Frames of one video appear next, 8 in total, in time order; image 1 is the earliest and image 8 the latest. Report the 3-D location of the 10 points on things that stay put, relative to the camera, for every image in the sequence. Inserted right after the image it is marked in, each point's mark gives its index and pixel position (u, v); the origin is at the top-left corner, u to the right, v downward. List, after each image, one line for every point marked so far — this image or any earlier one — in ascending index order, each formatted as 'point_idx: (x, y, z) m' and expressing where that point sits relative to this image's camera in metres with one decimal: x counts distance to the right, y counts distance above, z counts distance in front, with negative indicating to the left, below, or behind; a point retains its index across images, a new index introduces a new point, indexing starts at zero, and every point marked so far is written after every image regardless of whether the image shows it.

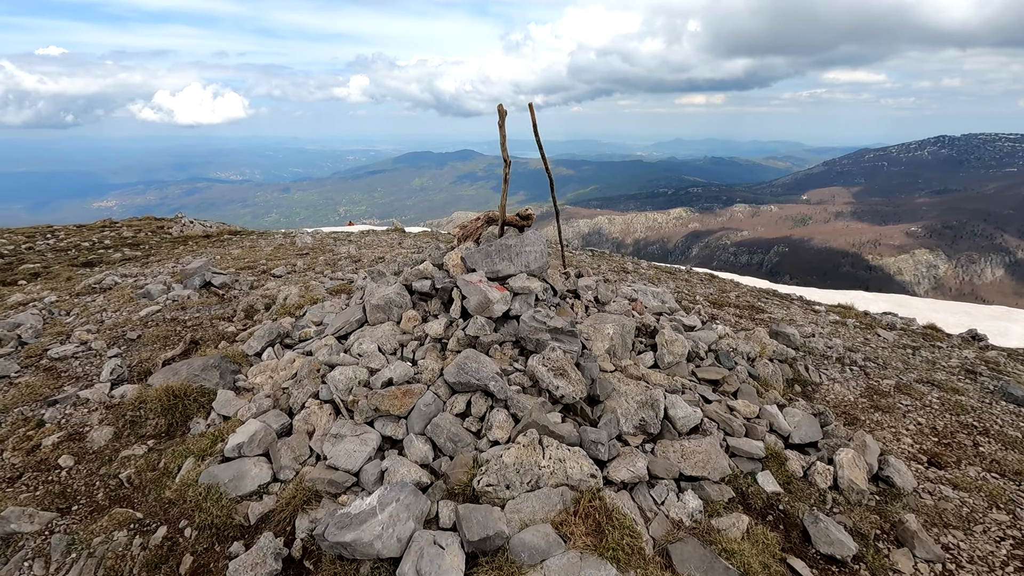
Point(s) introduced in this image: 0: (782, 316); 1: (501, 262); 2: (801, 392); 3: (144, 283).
0: (+9.1, -1.0, +18.0) m
1: (-0.2, +0.5, +10.7) m
2: (+6.6, -2.4, +12.2) m
3: (-12.0, +0.2, +17.3) m
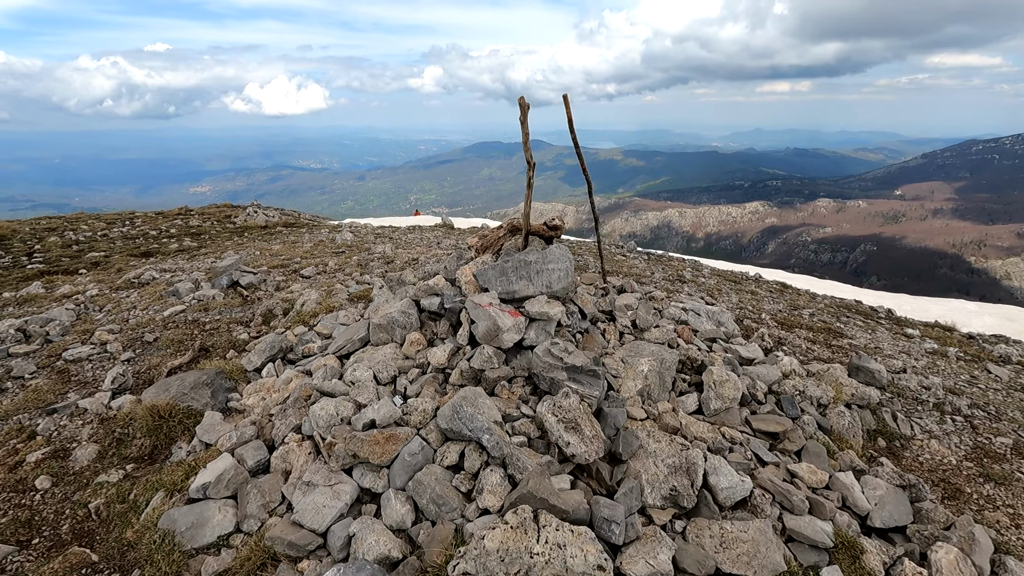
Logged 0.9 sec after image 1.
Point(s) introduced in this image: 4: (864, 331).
0: (+10.1, -1.6, +15.3) m
1: (+0.1, +0.1, +9.2) m
2: (+7.0, -3.0, +10.0) m
3: (-10.8, +0.3, +17.2) m
4: (+11.1, -1.4, +16.9) m
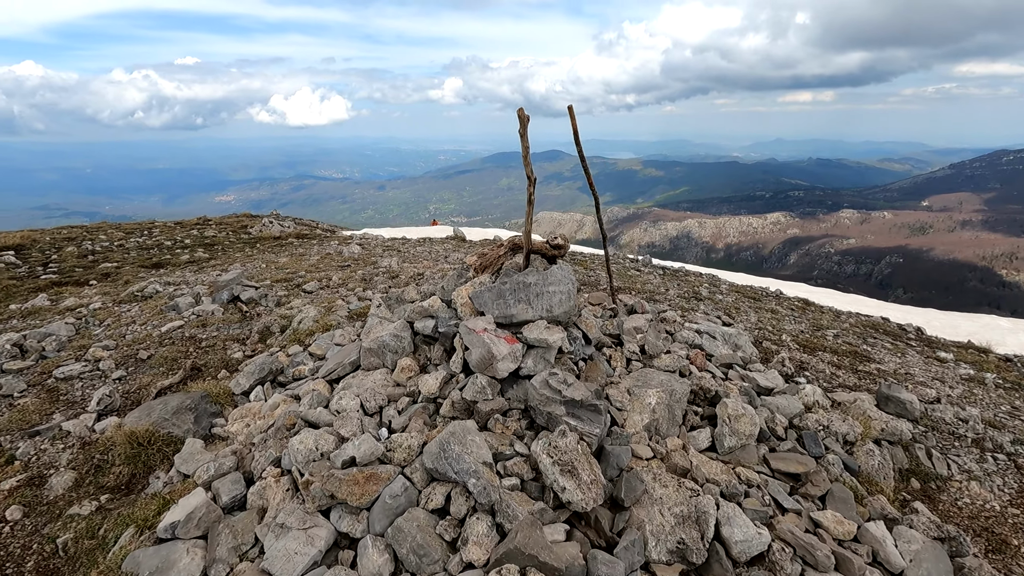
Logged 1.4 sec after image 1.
0: (+10.3, -2.2, +14.4) m
1: (+0.1, -0.3, +8.6) m
2: (+6.9, -3.5, +9.1) m
3: (-10.5, -0.2, +17.0) m
4: (+11.3, -2.0, +15.9) m
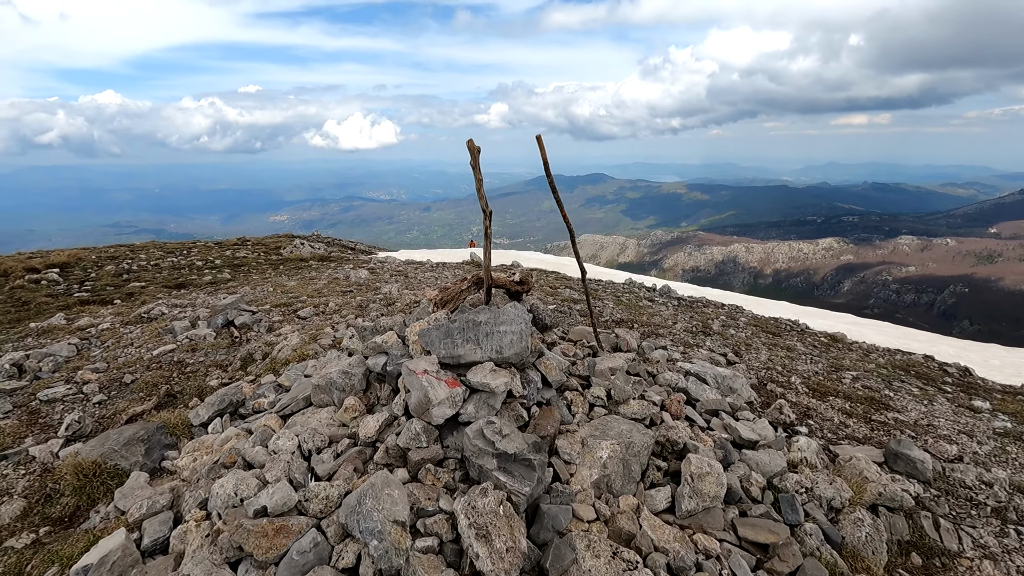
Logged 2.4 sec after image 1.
0: (+9.8, -3.2, +13.0) m
1: (-0.7, -0.9, +8.1) m
2: (+6.1, -4.2, +8.0) m
3: (-10.7, -0.9, +17.3) m
4: (+11.0, -3.1, +14.5) m
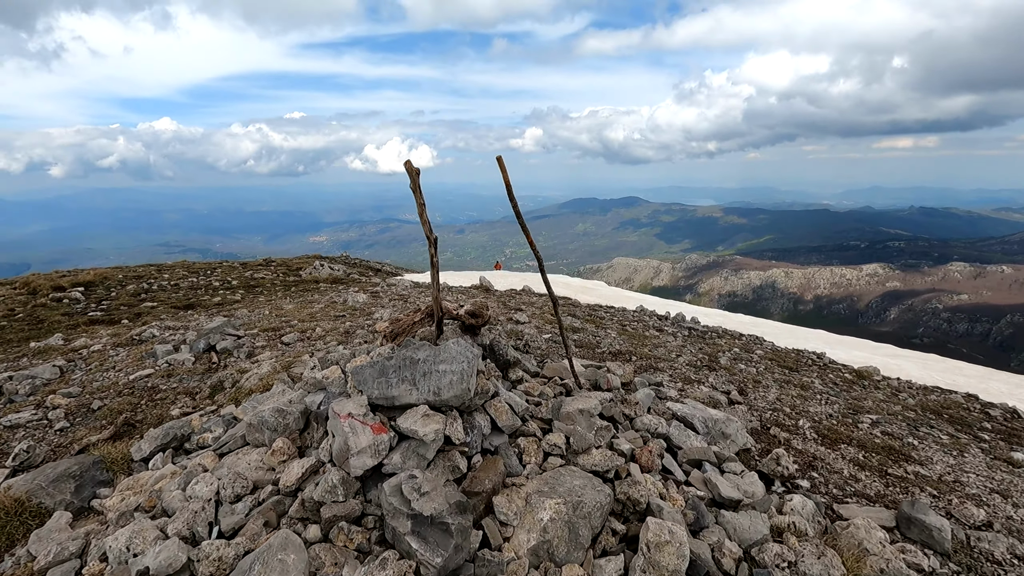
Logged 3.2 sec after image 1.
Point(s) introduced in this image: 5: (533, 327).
0: (+9.3, -4.0, +11.5) m
1: (-1.6, -1.3, +7.3) m
2: (+5.2, -4.8, +6.7) m
3: (-10.9, -1.6, +17.1) m
4: (+10.5, -4.0, +12.9) m
5: (+0.7, -1.4, +18.3) m
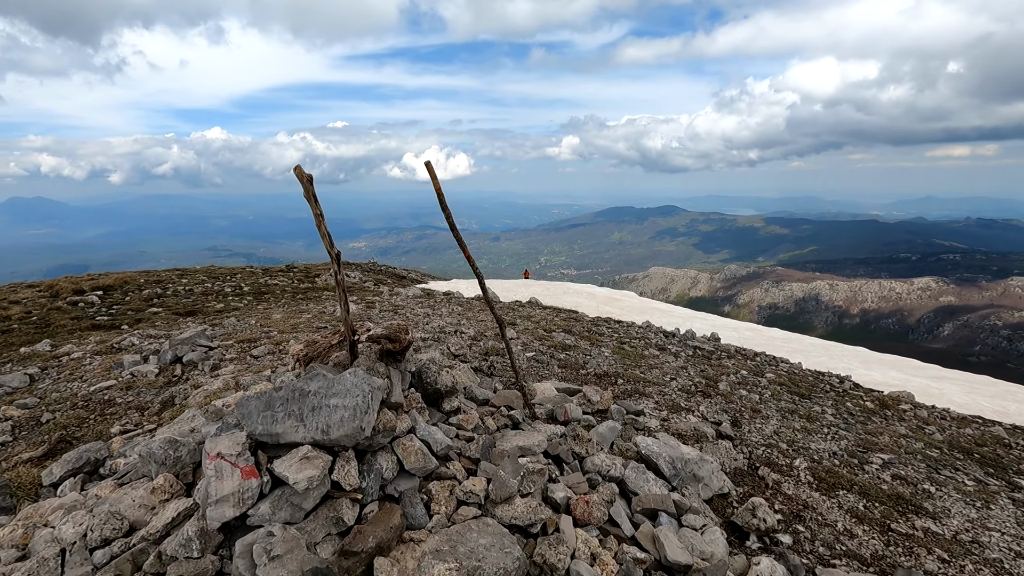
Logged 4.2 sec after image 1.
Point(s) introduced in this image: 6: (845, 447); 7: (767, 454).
0: (+8.3, -4.5, +9.9) m
1: (-2.7, -1.6, +6.5) m
2: (+3.9, -5.1, +5.3) m
3: (-11.5, -1.9, +16.8) m
4: (+9.6, -4.5, +11.3) m
5: (+0.2, -1.9, +17.2) m
6: (+8.1, -3.9, +13.1) m
7: (+5.6, -3.6, +11.8) m
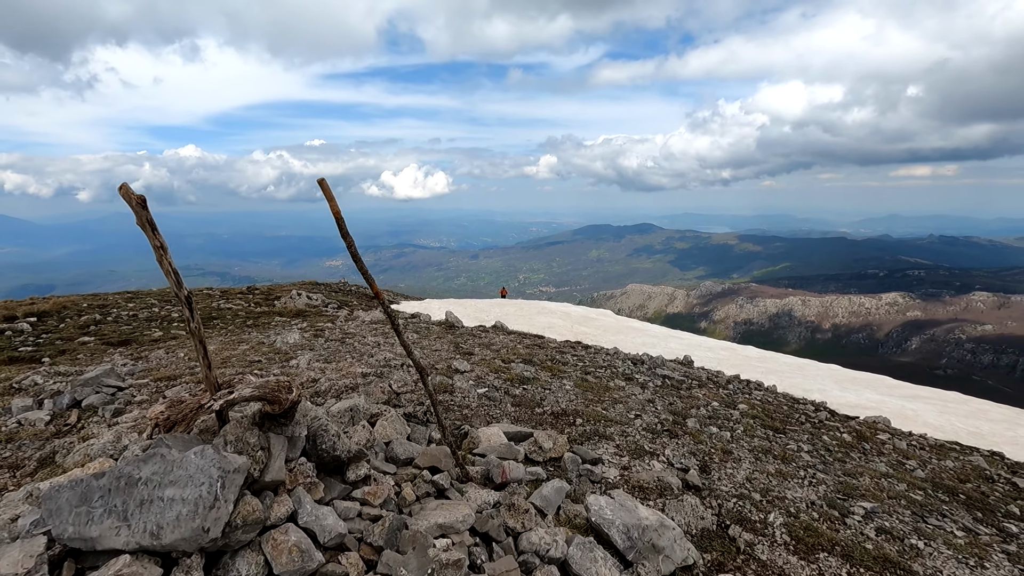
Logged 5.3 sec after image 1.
0: (+7.1, -5.1, +8.7) m
1: (-3.7, -2.1, +4.9) m
2: (+3.0, -5.5, +3.9) m
3: (-12.9, -2.8, +14.8) m
4: (+8.4, -5.1, +10.1) m
5: (-1.2, -2.7, +15.7) m
6: (+6.9, -4.5, +11.9) m
7: (+4.4, -4.3, +10.5) m
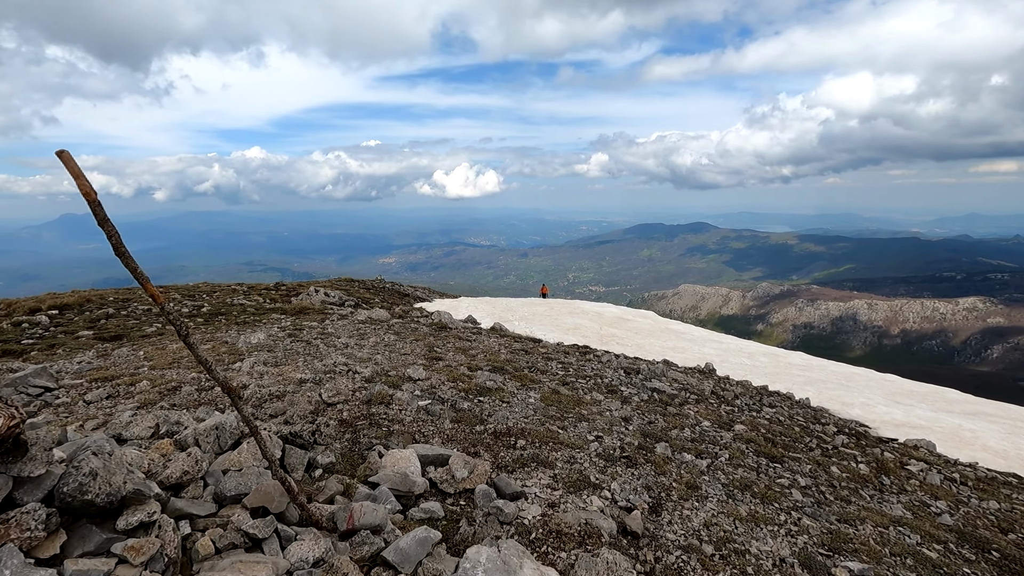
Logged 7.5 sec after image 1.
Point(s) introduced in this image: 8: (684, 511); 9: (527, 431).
0: (+5.2, -5.2, +6.5) m
1: (-5.9, -2.1, +3.7) m
2: (+0.6, -5.6, +2.1) m
3: (-14.1, -2.7, +14.4) m
4: (+6.6, -5.3, +7.7) m
5: (-2.5, -2.7, +14.2) m
6: (+5.2, -4.7, +9.7) m
7: (+2.6, -4.4, +8.5) m
8: (+3.3, -4.2, +10.2) m
9: (+0.4, -3.3, +12.4) m
